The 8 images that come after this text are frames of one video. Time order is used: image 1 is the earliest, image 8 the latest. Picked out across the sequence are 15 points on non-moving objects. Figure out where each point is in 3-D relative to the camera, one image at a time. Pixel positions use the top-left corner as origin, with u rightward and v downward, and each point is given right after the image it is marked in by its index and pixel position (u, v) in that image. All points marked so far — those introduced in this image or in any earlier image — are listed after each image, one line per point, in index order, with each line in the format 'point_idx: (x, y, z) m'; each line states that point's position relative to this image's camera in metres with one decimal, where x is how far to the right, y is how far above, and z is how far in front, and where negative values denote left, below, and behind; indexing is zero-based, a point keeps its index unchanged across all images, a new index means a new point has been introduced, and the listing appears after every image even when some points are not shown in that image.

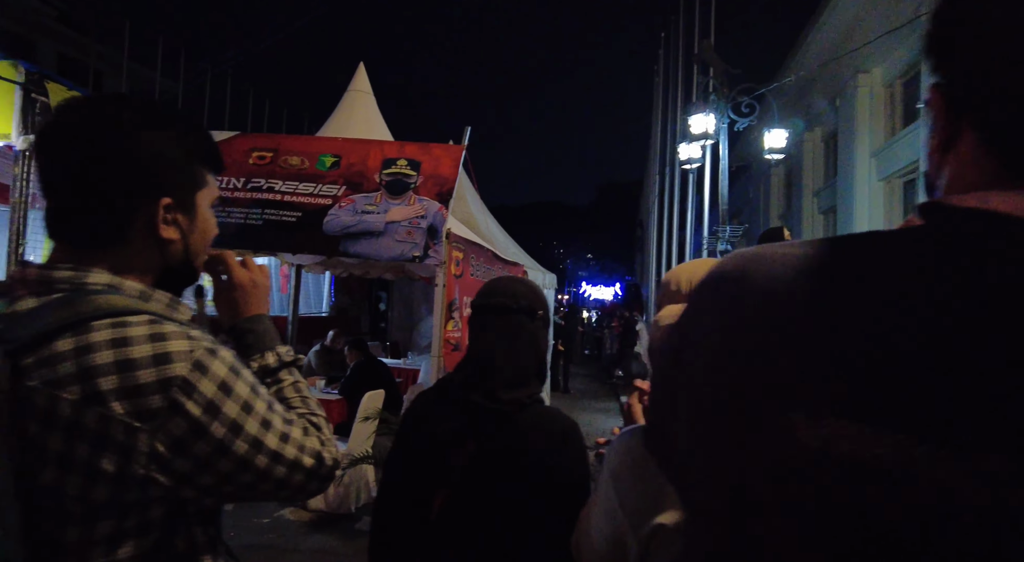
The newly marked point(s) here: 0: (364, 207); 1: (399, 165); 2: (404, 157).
0: (-1.4, +0.7, +5.4) m
1: (-1.1, +1.1, +5.5) m
2: (-1.0, +1.2, +5.5) m
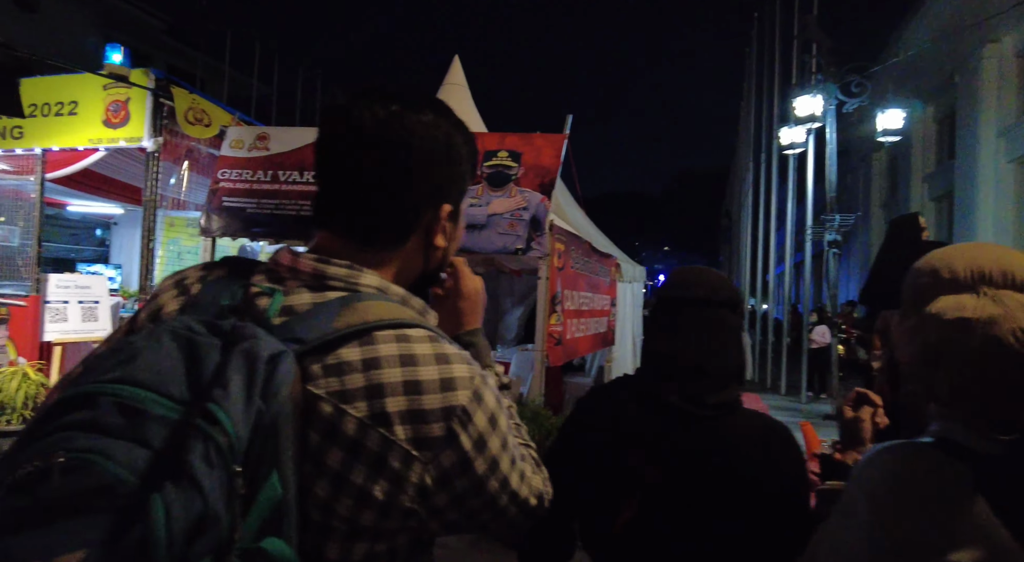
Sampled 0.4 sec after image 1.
0: (-0.4, +0.8, +5.4) m
1: (-0.1, +1.2, +5.4) m
2: (-0.1, +1.2, +5.5) m
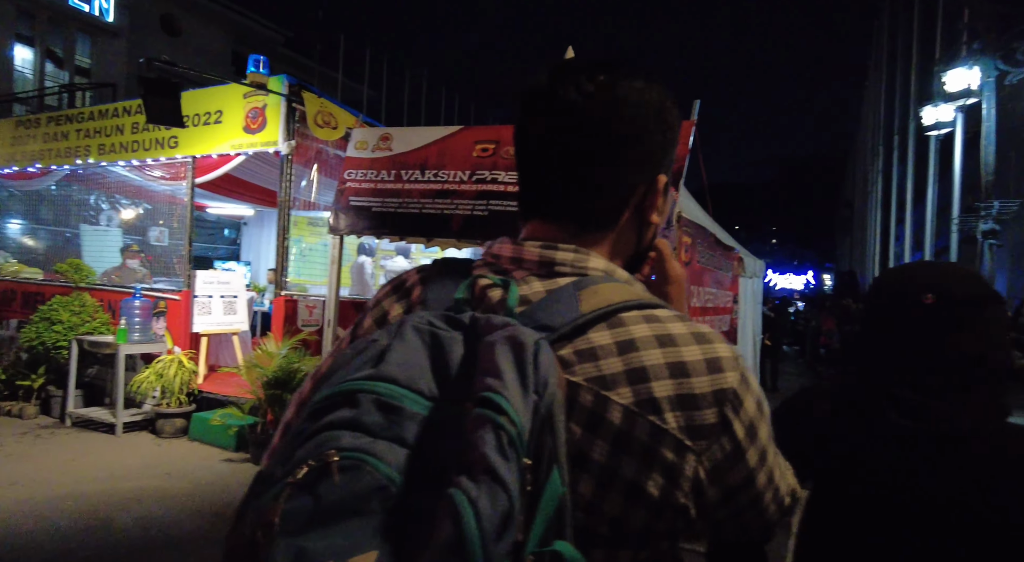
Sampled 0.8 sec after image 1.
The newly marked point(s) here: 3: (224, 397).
0: (+0.7, +0.8, +5.2) m
1: (+1.0, +1.2, +5.2) m
2: (+1.0, +1.3, +5.3) m
3: (-3.2, -1.3, +6.5) m
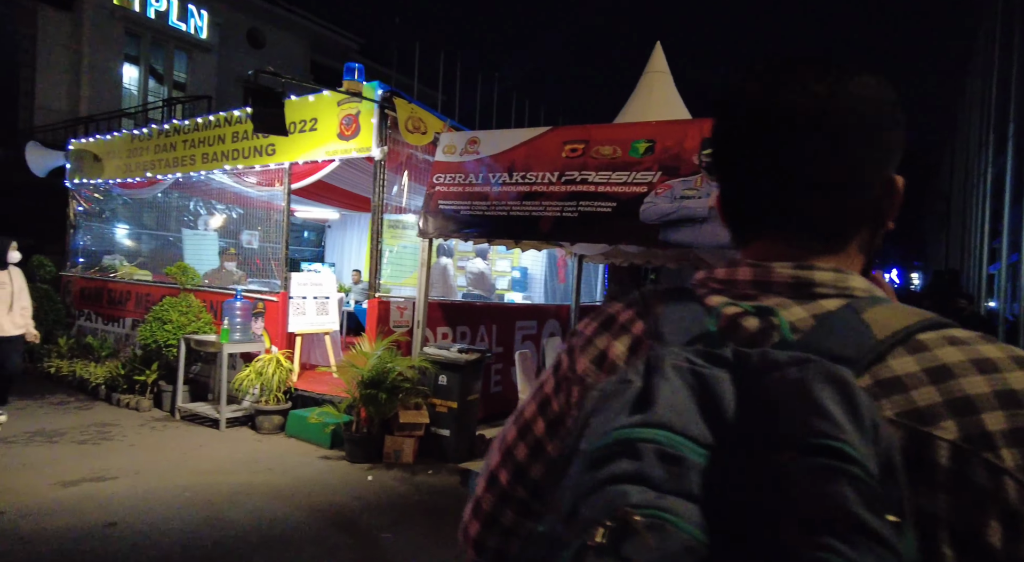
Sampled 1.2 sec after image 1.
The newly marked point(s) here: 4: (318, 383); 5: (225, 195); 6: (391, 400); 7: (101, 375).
0: (+1.5, +0.8, +5.1) m
1: (+1.8, +1.2, +5.0) m
2: (+1.9, +1.3, +5.0) m
3: (-2.2, -1.3, +6.7) m
4: (-2.4, -1.3, +7.3) m
5: (-4.2, +1.2, +8.4) m
6: (-1.2, -1.2, +5.8) m
7: (-5.6, -1.3, +7.9) m
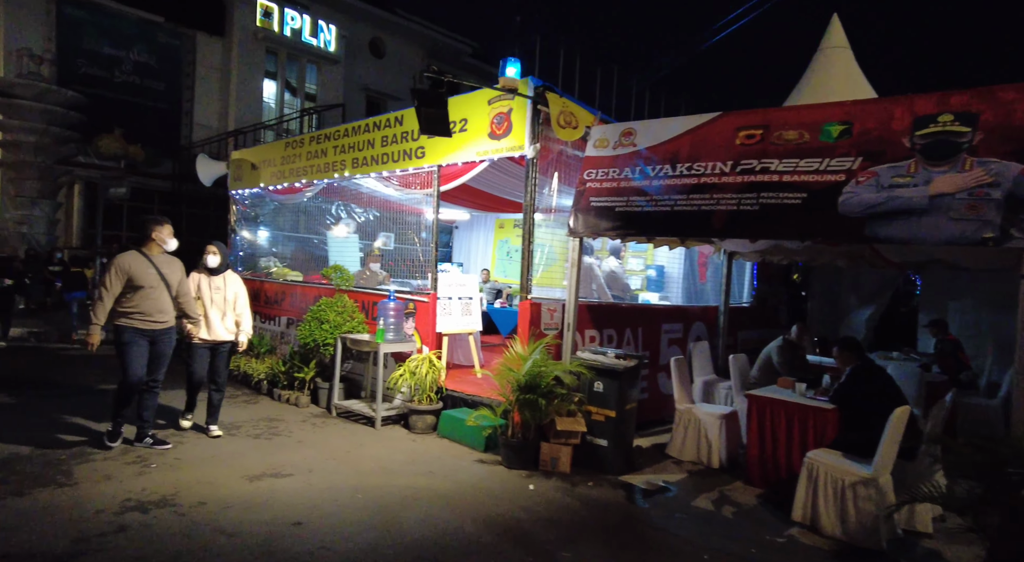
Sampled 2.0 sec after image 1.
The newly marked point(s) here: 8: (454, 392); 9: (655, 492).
0: (+2.9, +0.8, +4.4) m
1: (+3.2, +1.2, +4.2) m
2: (+3.2, +1.2, +4.3) m
3: (-0.5, -1.3, +6.7) m
4: (-0.6, -1.3, +7.2) m
5: (-2.1, +1.2, +8.7) m
6: (+0.4, -1.2, +5.6) m
7: (-3.6, -1.3, +8.4) m
8: (-0.7, -1.3, +6.9) m
9: (+1.3, -2.0, +5.4) m
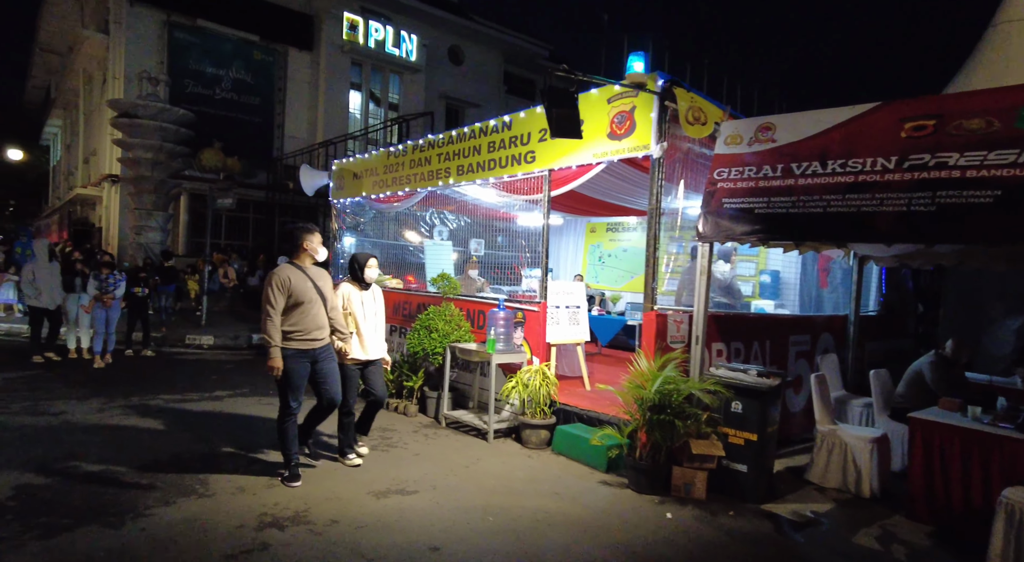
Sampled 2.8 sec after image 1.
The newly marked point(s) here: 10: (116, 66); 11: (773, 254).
0: (+3.9, +0.7, +3.7) m
1: (+4.1, +1.1, +3.5) m
2: (+4.2, +1.2, +3.5) m
3: (+0.8, -1.4, +6.3) m
4: (+0.8, -1.4, +6.9) m
5: (-0.6, +1.1, +8.5) m
6: (+1.5, -1.3, +5.2) m
7: (-2.1, -1.4, +8.4) m
8: (+0.6, -1.4, +6.6) m
9: (+2.5, -2.0, +4.9) m
10: (-13.5, +7.2, +19.6) m
11: (+3.7, +0.4, +8.6) m
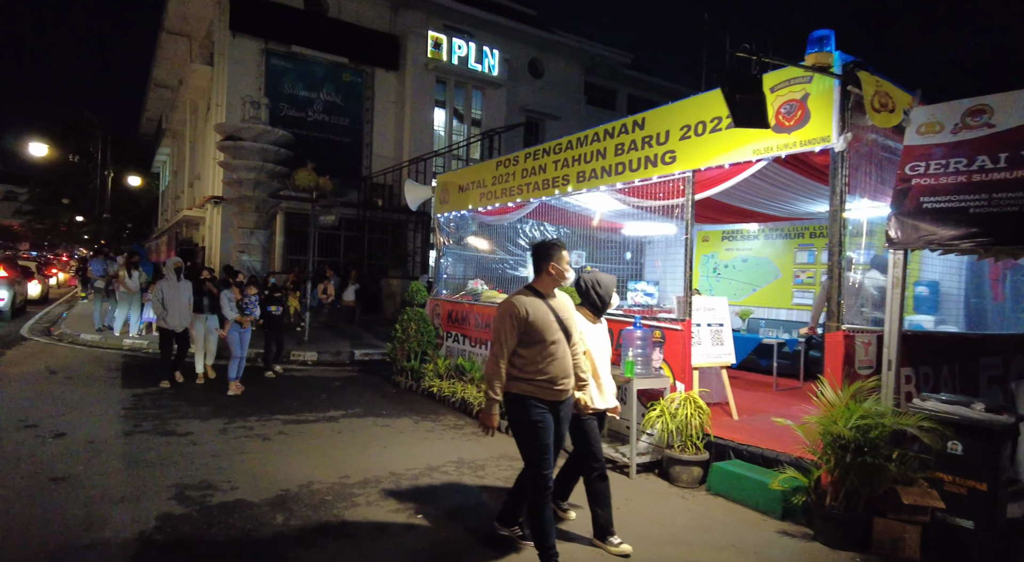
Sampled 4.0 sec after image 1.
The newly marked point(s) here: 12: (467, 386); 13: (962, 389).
0: (+4.9, +0.6, +2.5) m
1: (+5.1, +1.0, +2.4) m
2: (+5.2, +1.1, +2.4) m
3: (+2.2, -1.6, +5.5) m
4: (+2.3, -1.5, +6.1) m
5: (+1.1, +0.9, +7.9) m
6: (+2.8, -1.4, +4.3) m
7: (-0.4, -1.6, +8.0) m
8: (+2.1, -1.6, +5.8) m
9: (+3.7, -2.1, +3.9) m
10: (-10.4, +6.6, +20.6) m
11: (+5.4, +0.3, +7.4) m
12: (-0.7, -1.6, +8.8) m
13: (+4.6, -1.1, +6.0) m
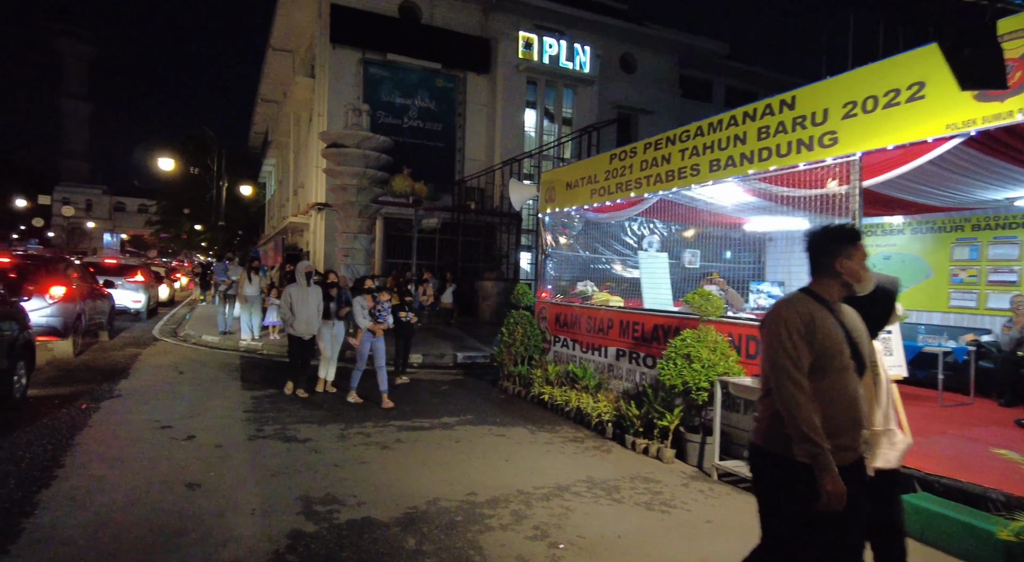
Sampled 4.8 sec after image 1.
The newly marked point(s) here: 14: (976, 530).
0: (+5.6, +0.7, +1.3) m
1: (+5.8, +1.1, +1.1) m
2: (+5.9, +1.2, +1.1) m
3: (+3.4, -1.6, +4.6) m
4: (+3.5, -1.5, +5.2) m
5: (+2.6, +0.9, +7.2) m
6: (+3.8, -1.4, +3.3) m
7: (+1.2, -1.6, +7.4) m
8: (+3.3, -1.6, +4.9) m
9: (+4.6, -2.1, +2.8) m
10: (-7.0, +6.5, +21.4) m
11: (+6.8, +0.3, +6.0) m
12: (+1.0, -1.6, +8.2) m
13: (+5.9, -1.1, +4.7) m
14: (+3.2, -1.7, +4.0) m
